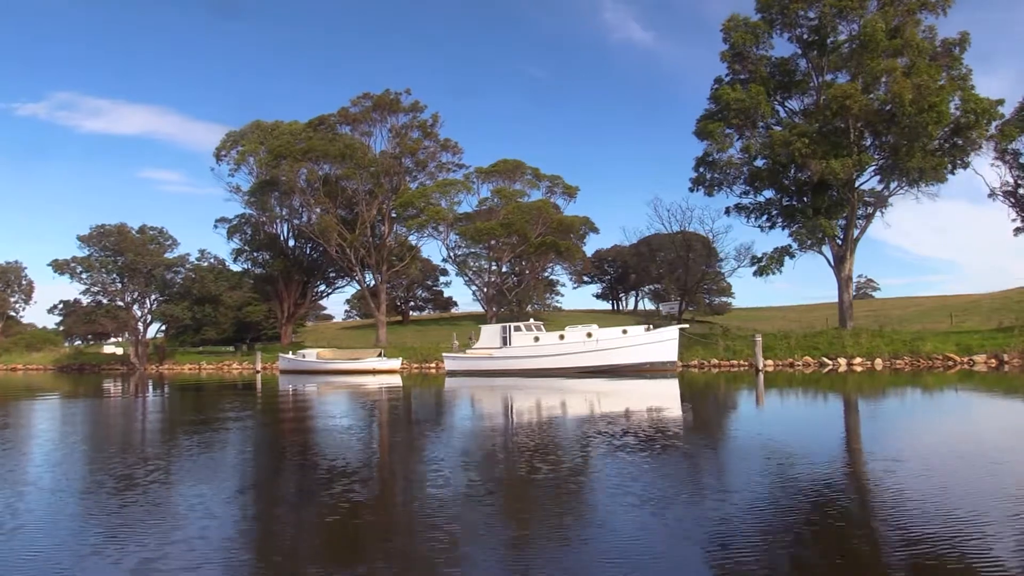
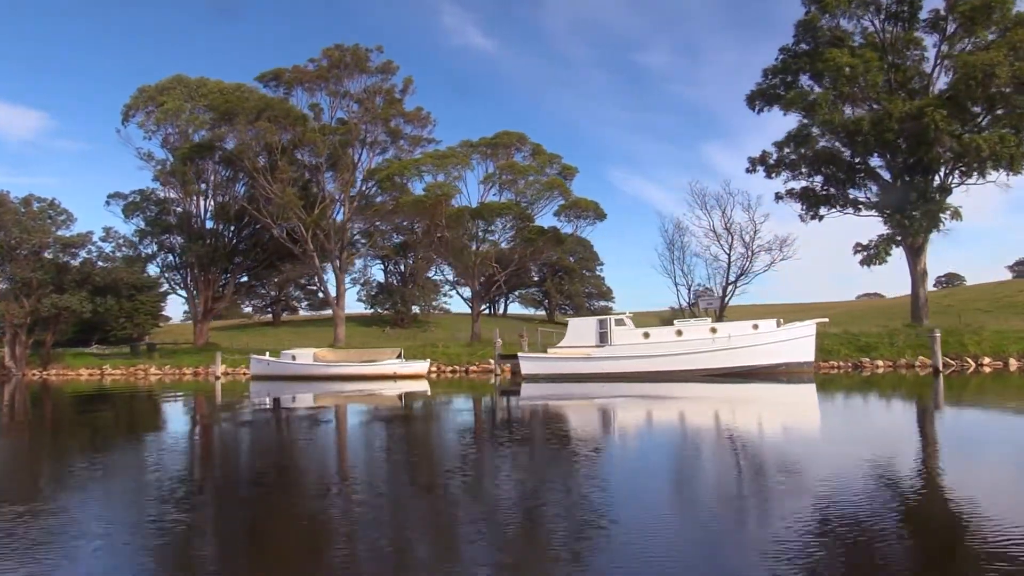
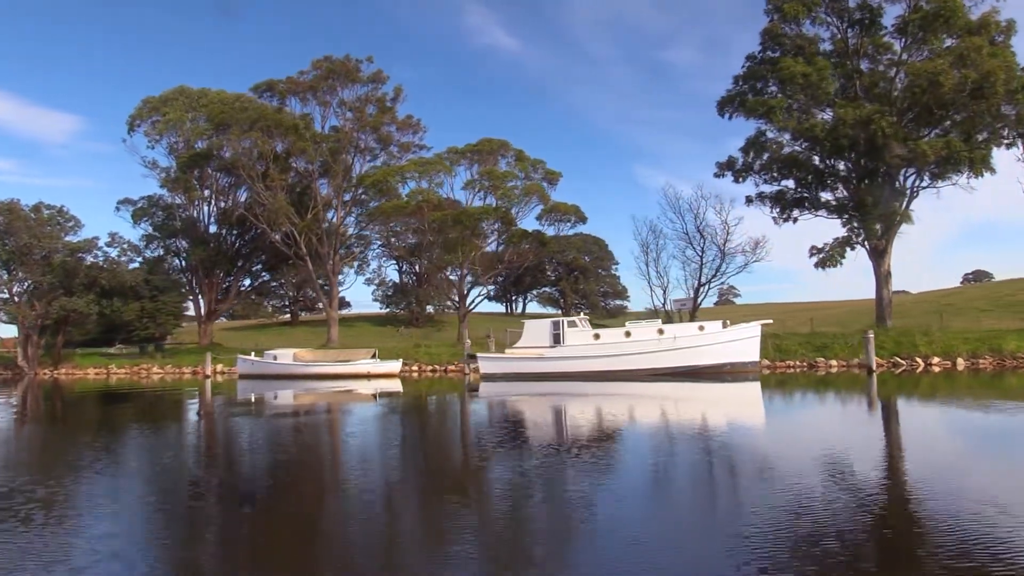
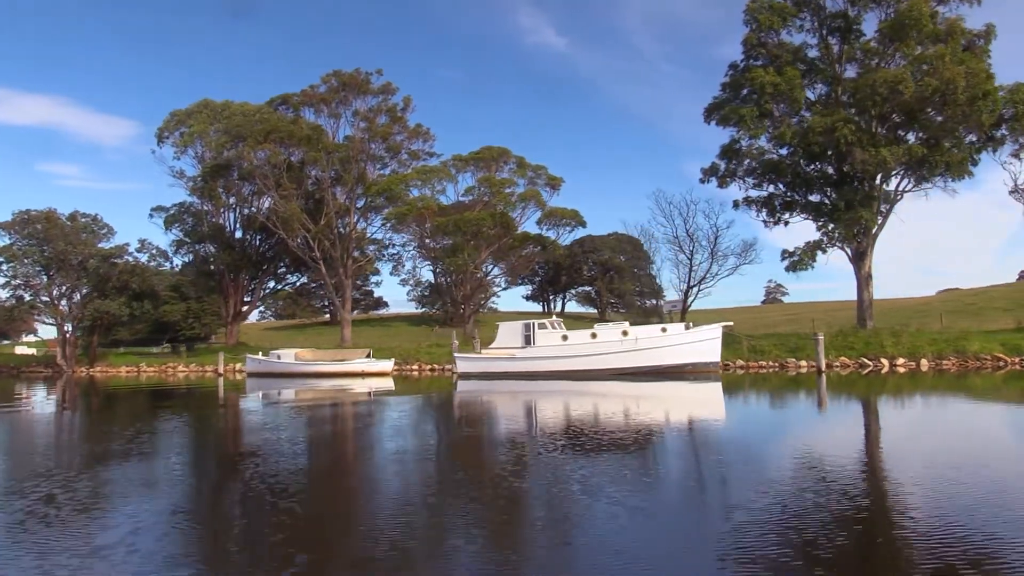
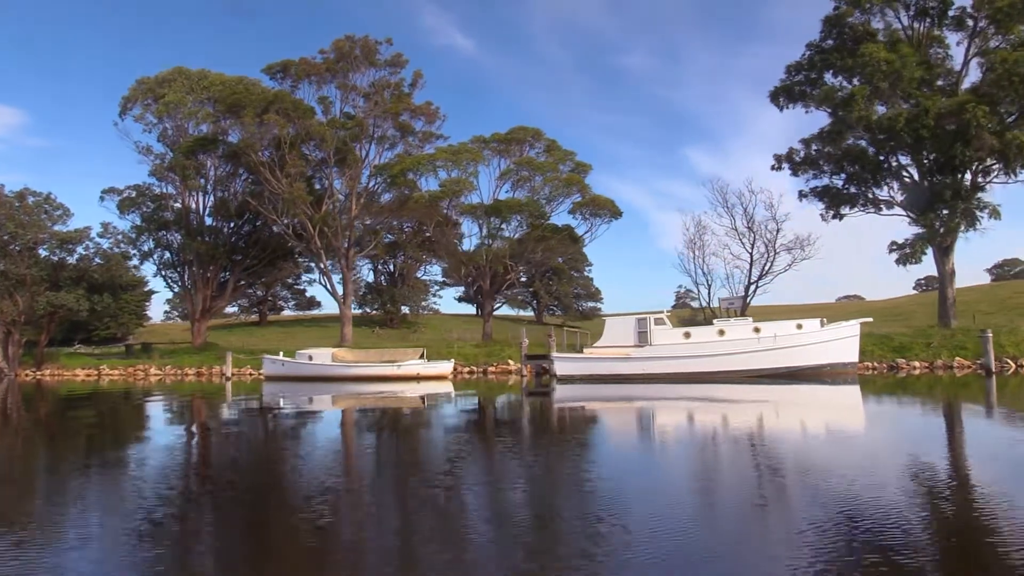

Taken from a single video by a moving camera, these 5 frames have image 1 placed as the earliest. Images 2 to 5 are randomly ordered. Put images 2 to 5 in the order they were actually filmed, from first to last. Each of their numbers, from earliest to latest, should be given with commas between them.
4, 3, 2, 5
